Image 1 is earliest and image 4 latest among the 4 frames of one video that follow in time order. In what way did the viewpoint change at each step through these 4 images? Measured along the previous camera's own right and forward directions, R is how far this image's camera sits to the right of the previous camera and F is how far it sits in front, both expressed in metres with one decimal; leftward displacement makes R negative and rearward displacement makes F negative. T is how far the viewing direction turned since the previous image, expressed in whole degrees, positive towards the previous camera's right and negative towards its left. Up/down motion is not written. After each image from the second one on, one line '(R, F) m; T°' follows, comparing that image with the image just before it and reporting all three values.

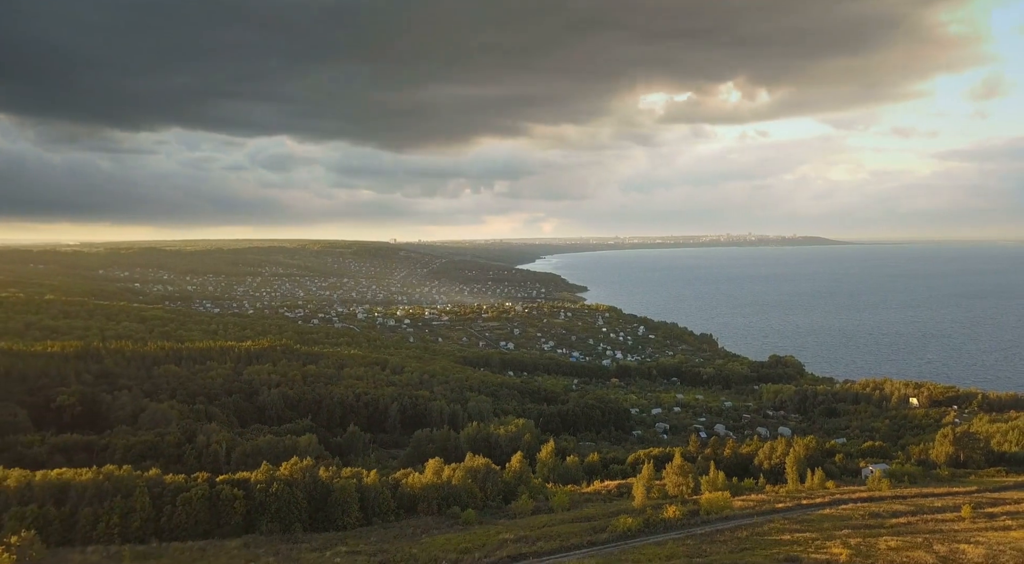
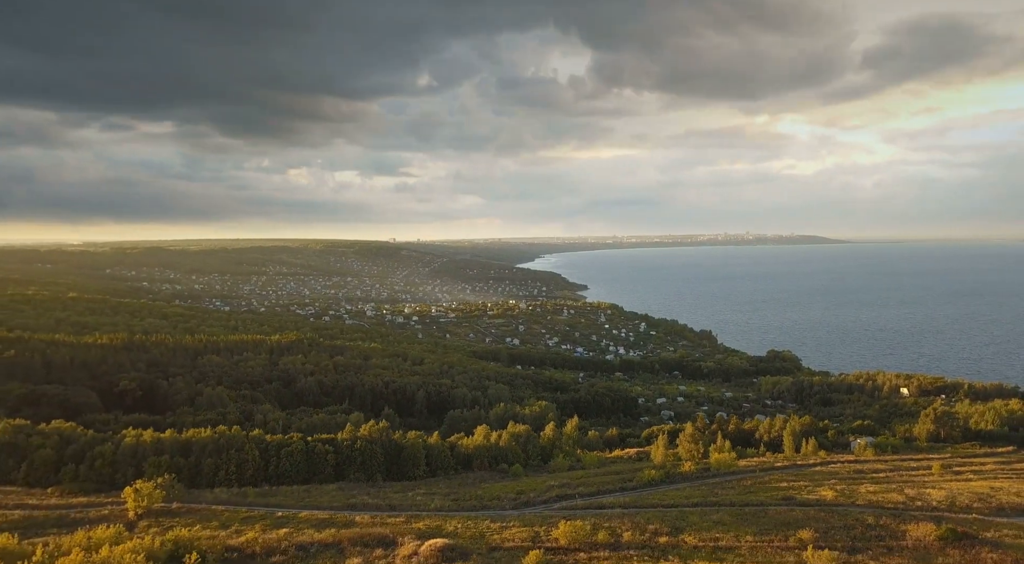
(-1.7, -5.4) m; 0°
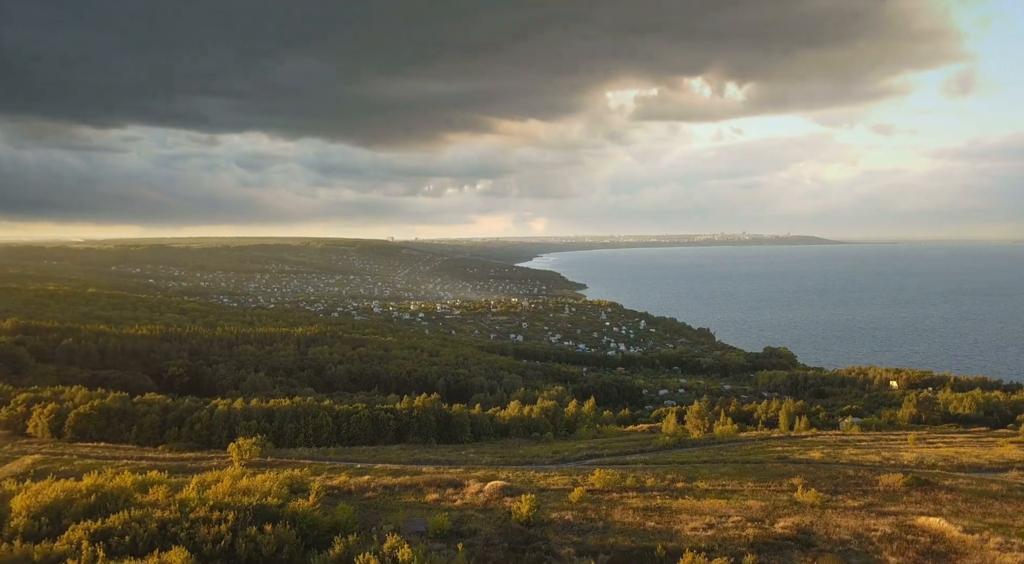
(-1.7, -5.3) m; 0°
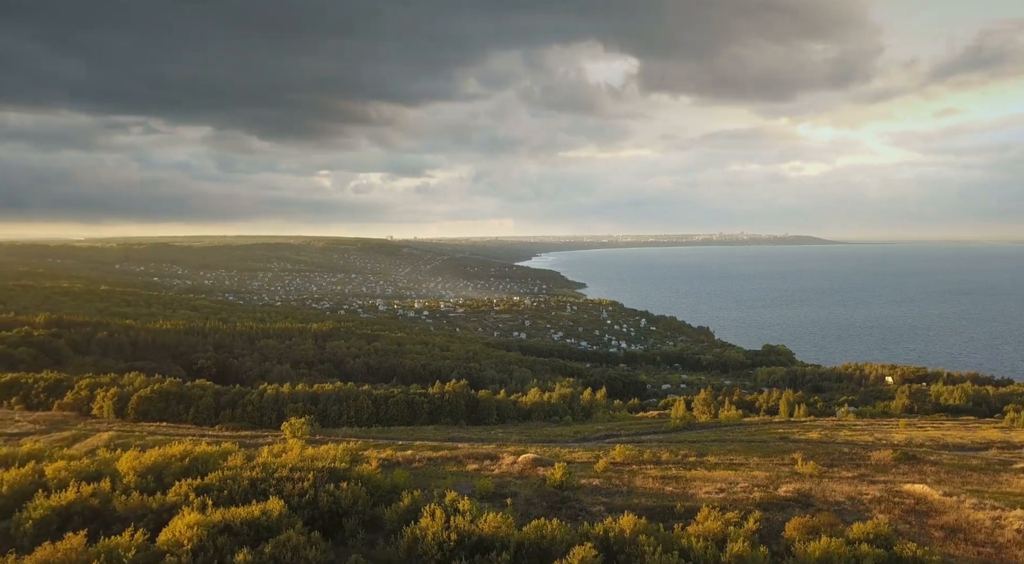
(-1.2, -3.3) m; 0°
